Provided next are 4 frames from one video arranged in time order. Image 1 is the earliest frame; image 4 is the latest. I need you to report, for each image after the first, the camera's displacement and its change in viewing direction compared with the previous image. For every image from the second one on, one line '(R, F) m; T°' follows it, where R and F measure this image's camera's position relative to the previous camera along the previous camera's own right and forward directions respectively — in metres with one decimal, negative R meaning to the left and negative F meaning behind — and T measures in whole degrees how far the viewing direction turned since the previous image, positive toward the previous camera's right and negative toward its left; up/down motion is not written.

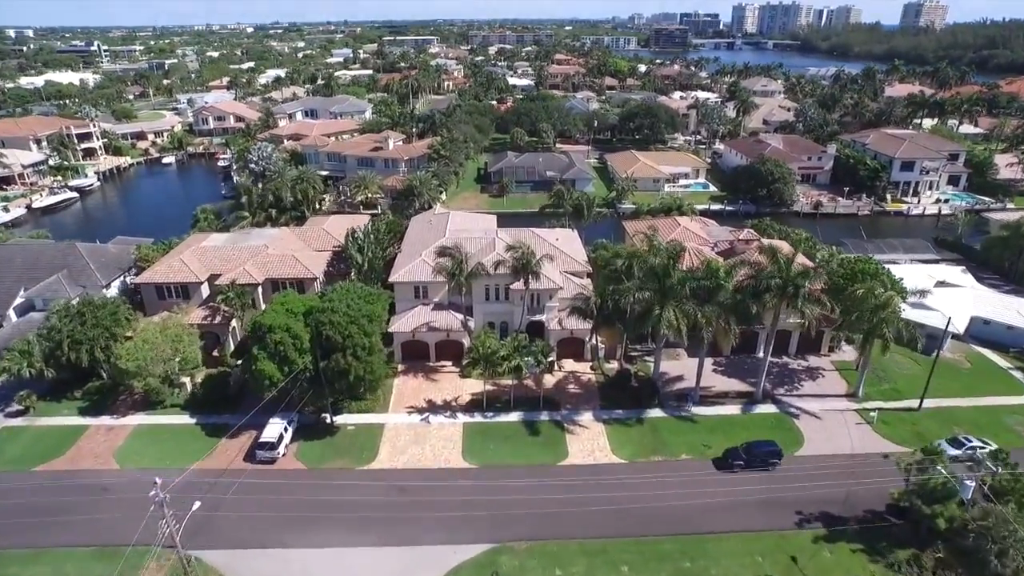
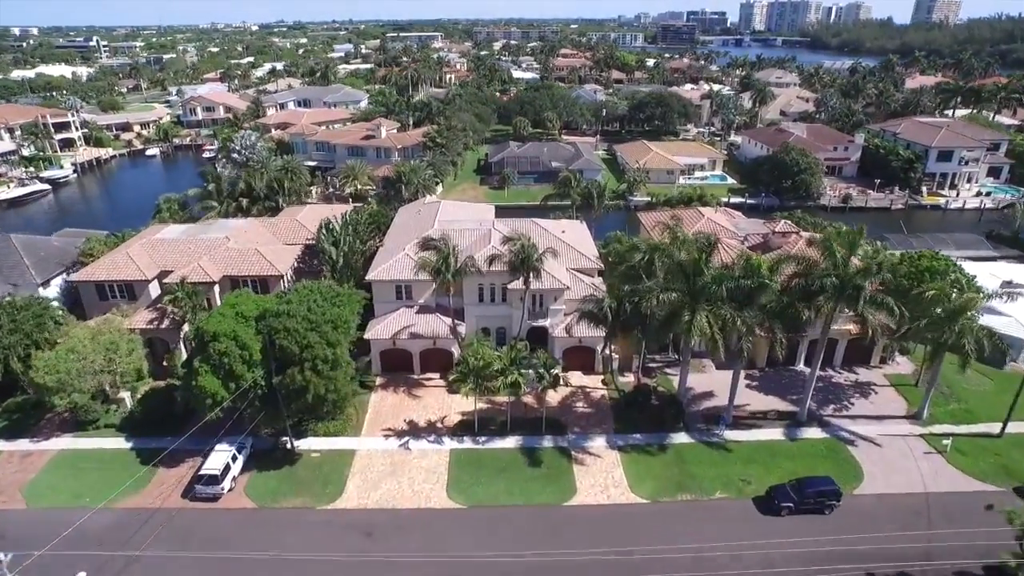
(+0.4, +6.9) m; 0°
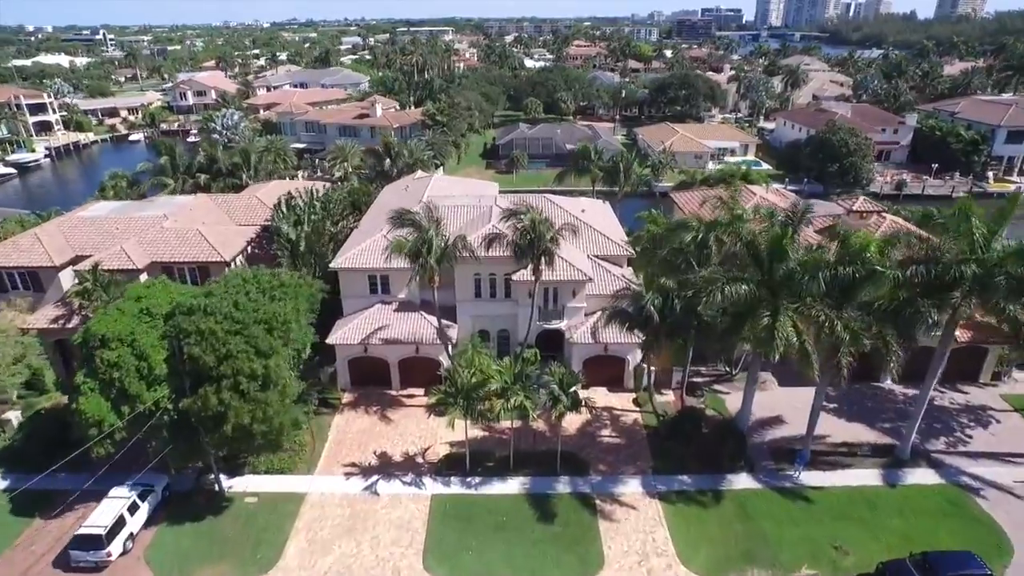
(+0.2, +9.0) m; -1°
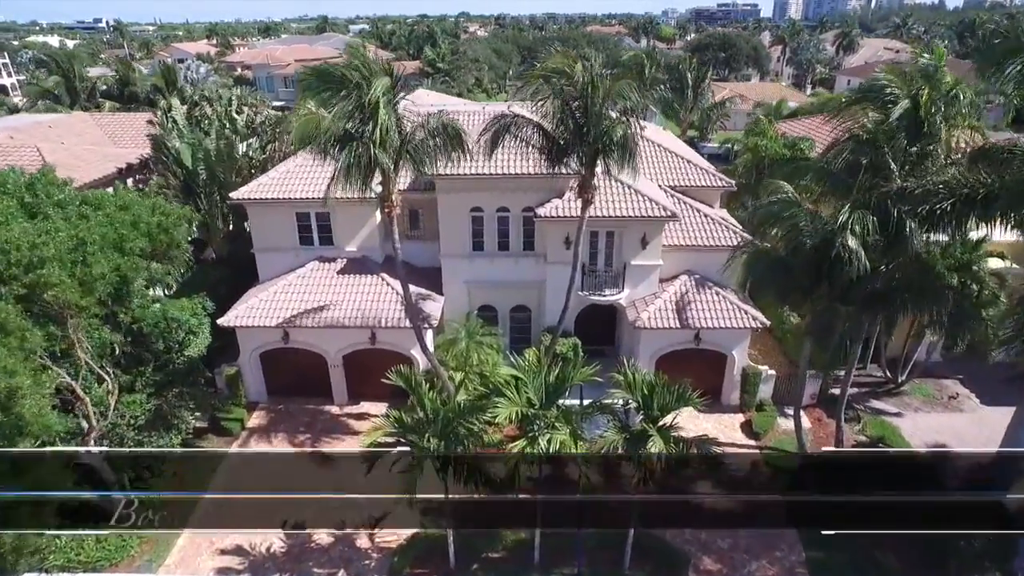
(-0.3, +12.9) m; -1°
